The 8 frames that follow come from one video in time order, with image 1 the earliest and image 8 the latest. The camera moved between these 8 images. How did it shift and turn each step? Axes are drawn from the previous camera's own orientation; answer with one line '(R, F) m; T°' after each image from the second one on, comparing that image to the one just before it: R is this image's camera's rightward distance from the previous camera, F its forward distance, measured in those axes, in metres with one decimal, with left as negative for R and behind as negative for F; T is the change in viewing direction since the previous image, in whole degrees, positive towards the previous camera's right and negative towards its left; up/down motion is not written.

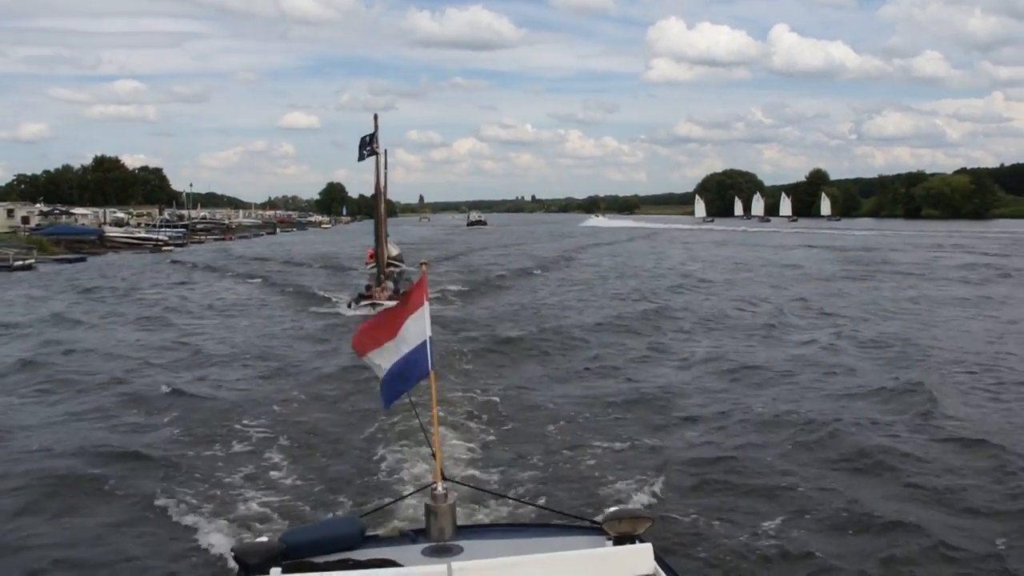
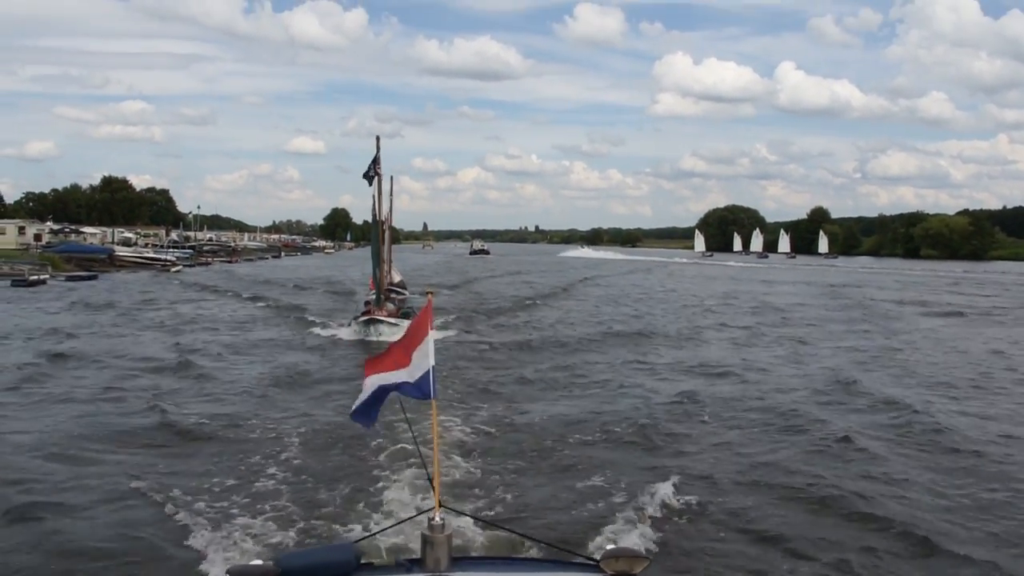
(0.0, -0.6) m; 0°
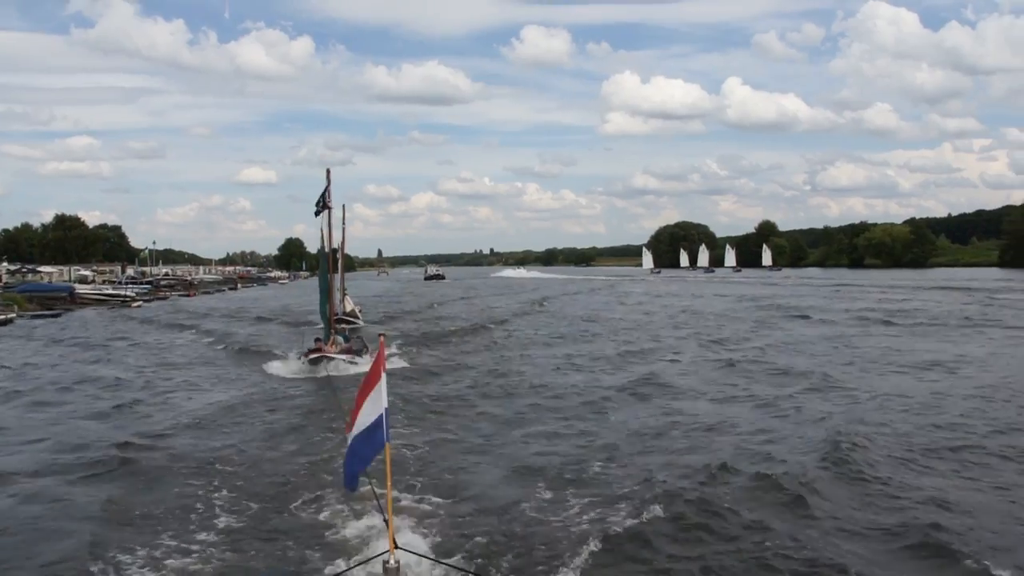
(0.0, -1.0) m; +2°
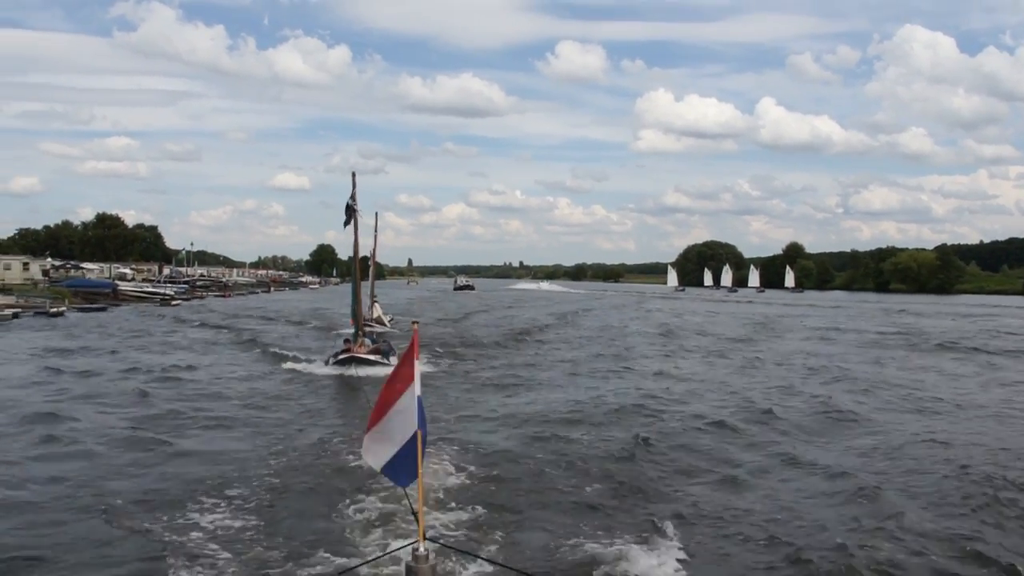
(0.0, -1.1) m; -1°
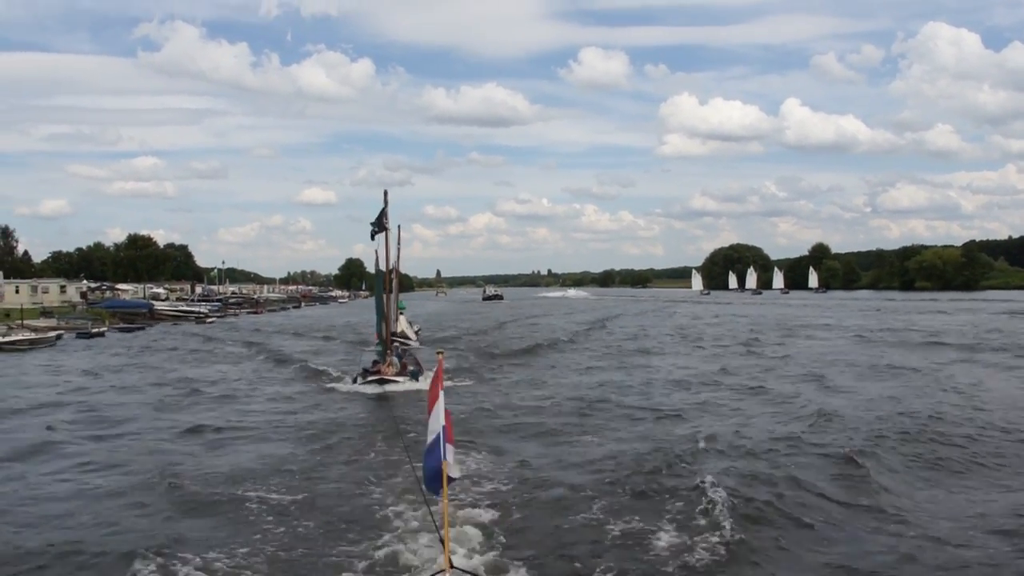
(0.0, -0.6) m; -1°
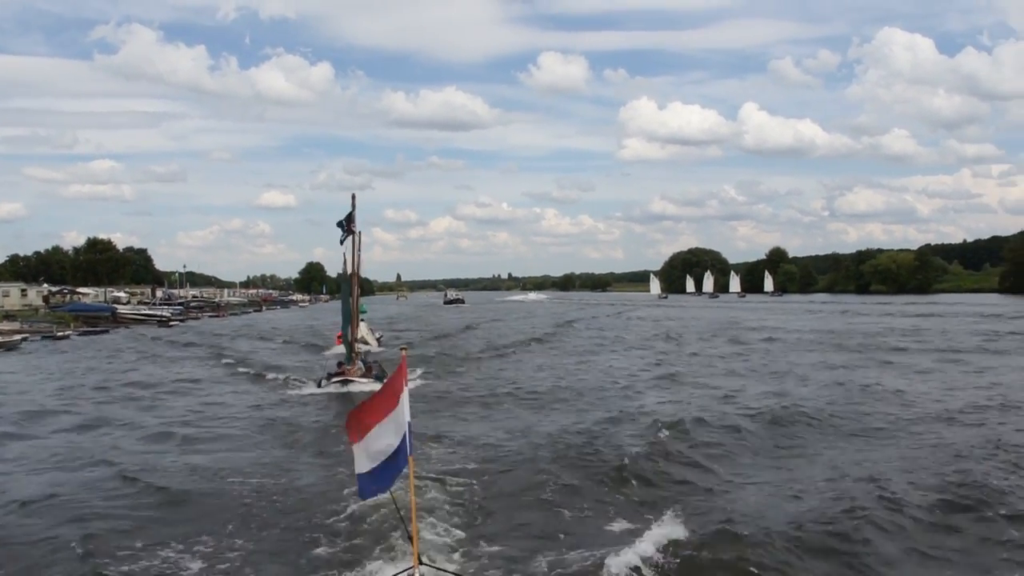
(0.0, -0.6) m; +2°
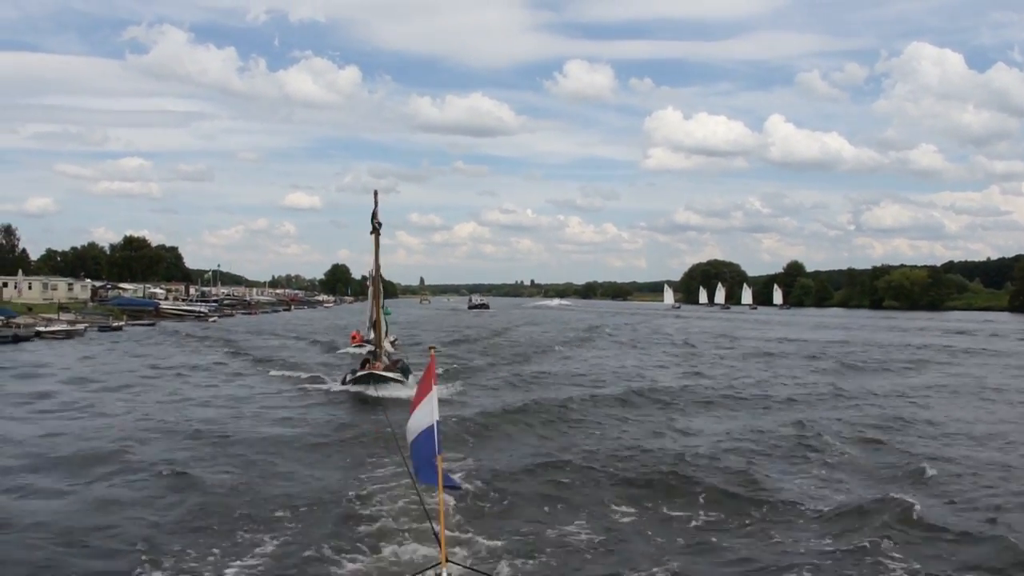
(0.0, -2.2) m; -1°
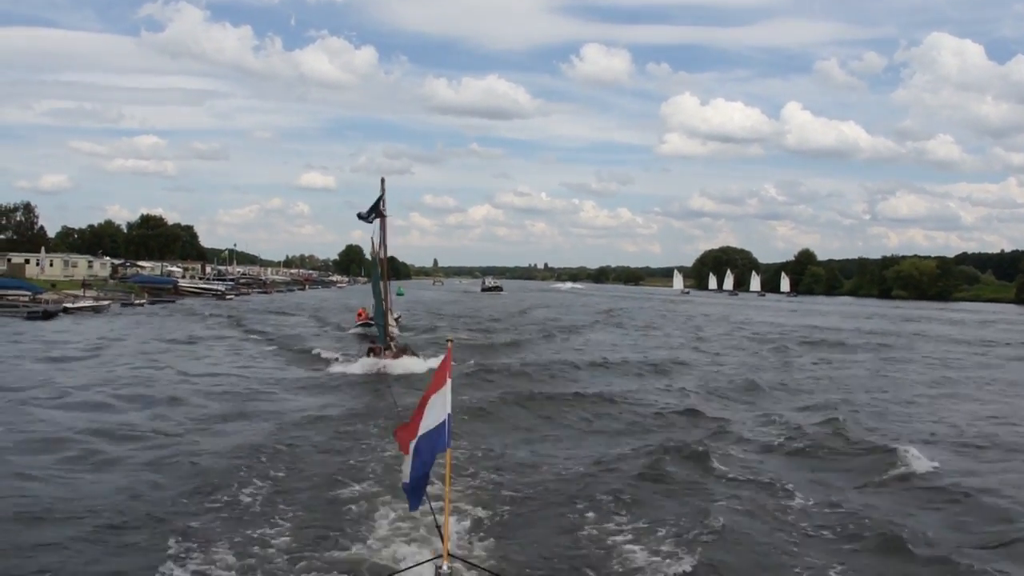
(0.0, -0.8) m; -1°
